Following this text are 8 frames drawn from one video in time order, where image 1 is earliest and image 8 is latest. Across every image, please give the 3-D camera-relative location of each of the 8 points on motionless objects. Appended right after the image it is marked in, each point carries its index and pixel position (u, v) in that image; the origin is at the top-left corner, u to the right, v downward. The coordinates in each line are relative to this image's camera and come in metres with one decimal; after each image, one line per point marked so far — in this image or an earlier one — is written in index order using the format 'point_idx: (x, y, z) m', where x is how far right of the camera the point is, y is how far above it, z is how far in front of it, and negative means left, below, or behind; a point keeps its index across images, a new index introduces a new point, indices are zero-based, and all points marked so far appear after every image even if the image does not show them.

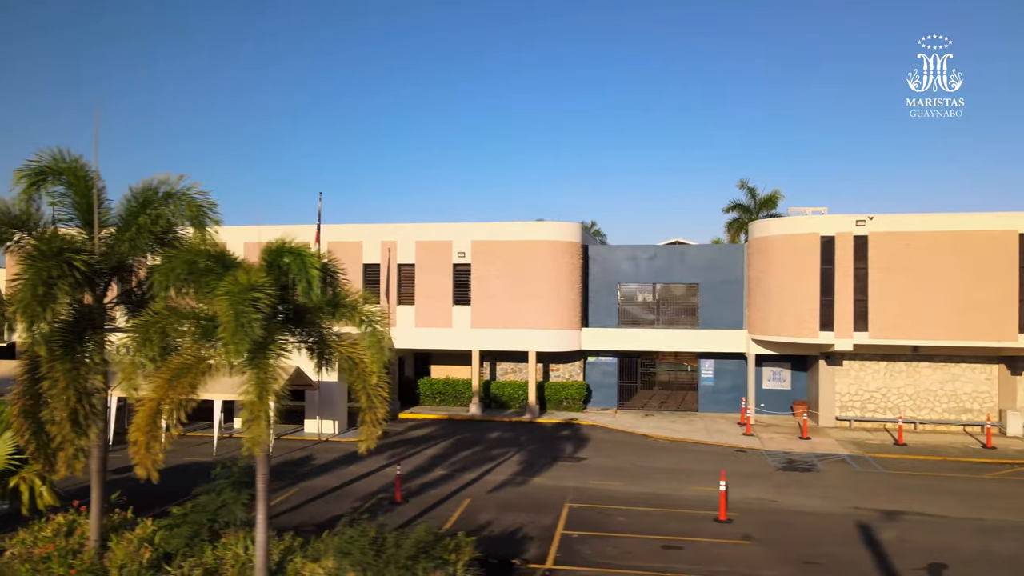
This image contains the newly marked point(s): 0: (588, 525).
0: (+1.2, -3.9, +13.2) m
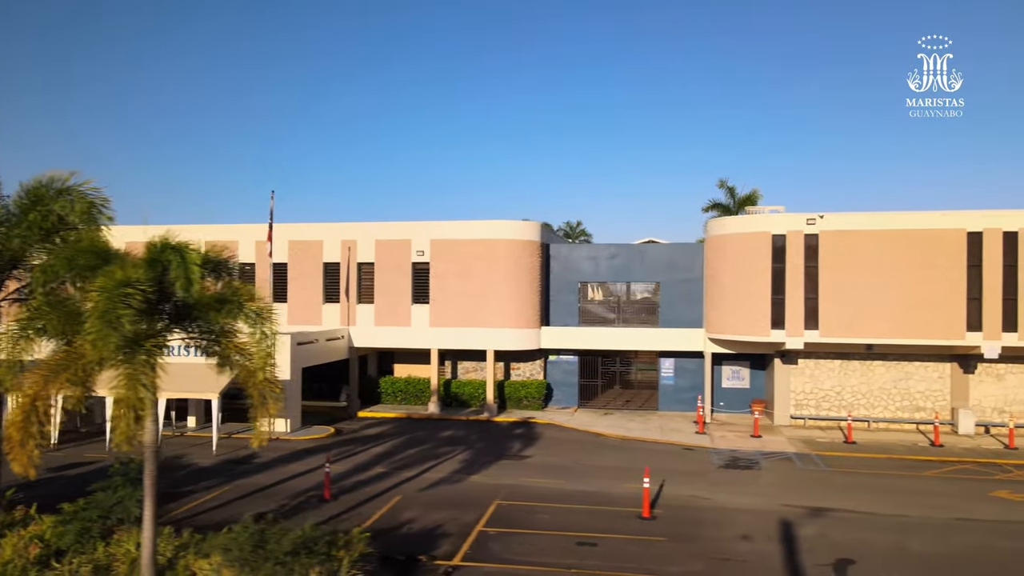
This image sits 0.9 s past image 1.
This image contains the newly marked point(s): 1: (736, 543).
0: (-0.1, -3.8, +13.3) m
1: (+3.4, -3.8, +12.3) m
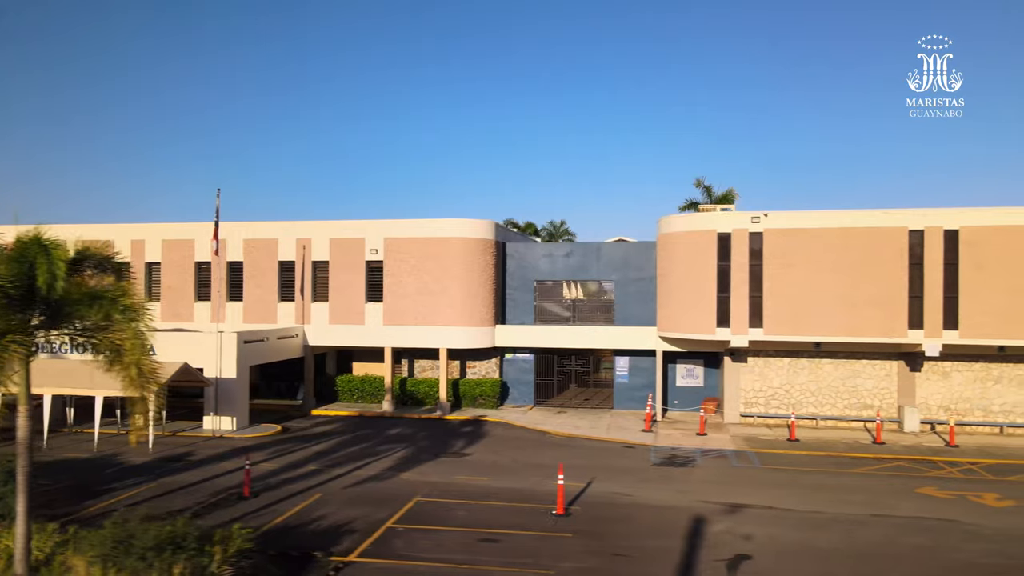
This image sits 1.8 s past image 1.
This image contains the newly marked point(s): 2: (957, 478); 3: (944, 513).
0: (-1.5, -3.8, +13.3) m
1: (+2.0, -3.8, +12.3) m
2: (+9.4, -4.0, +17.1) m
3: (+7.7, -4.0, +14.5) m
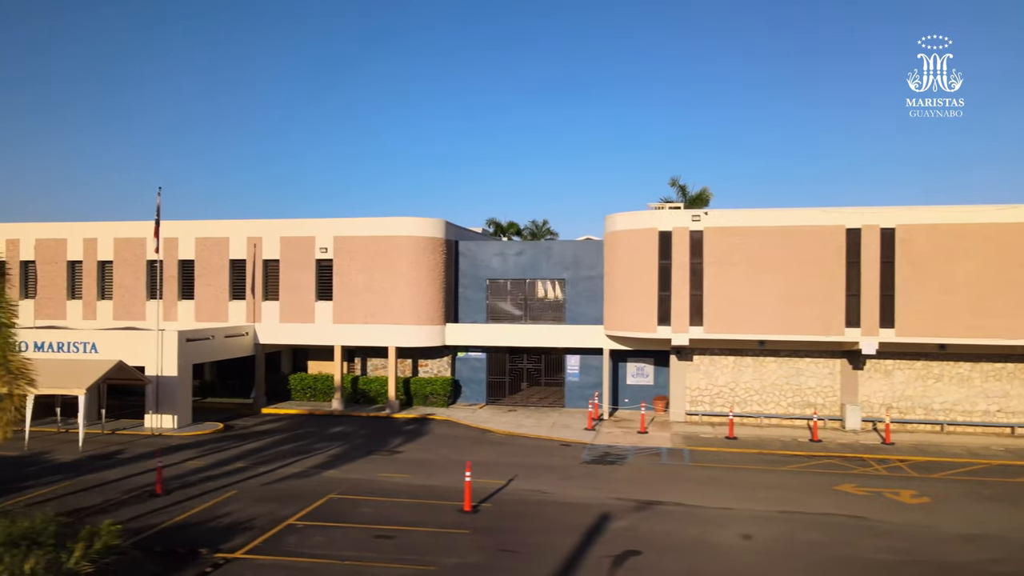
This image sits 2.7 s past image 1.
0: (-3.1, -3.7, +13.3) m
1: (+0.4, -3.7, +12.4) m
2: (+7.8, -4.0, +17.1) m
3: (+6.1, -4.0, +14.5) m
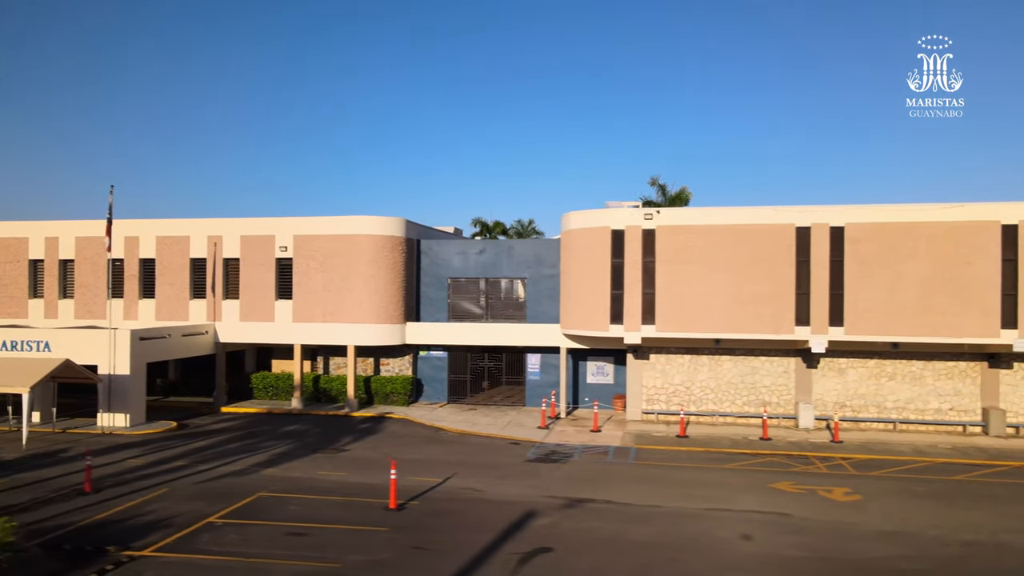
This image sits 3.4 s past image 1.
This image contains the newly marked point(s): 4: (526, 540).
0: (-4.3, -3.7, +13.3) m
1: (-0.9, -3.7, +12.4) m
2: (+6.5, -3.9, +17.2) m
3: (+4.9, -3.9, +14.6) m
4: (+0.2, -3.7, +12.0) m
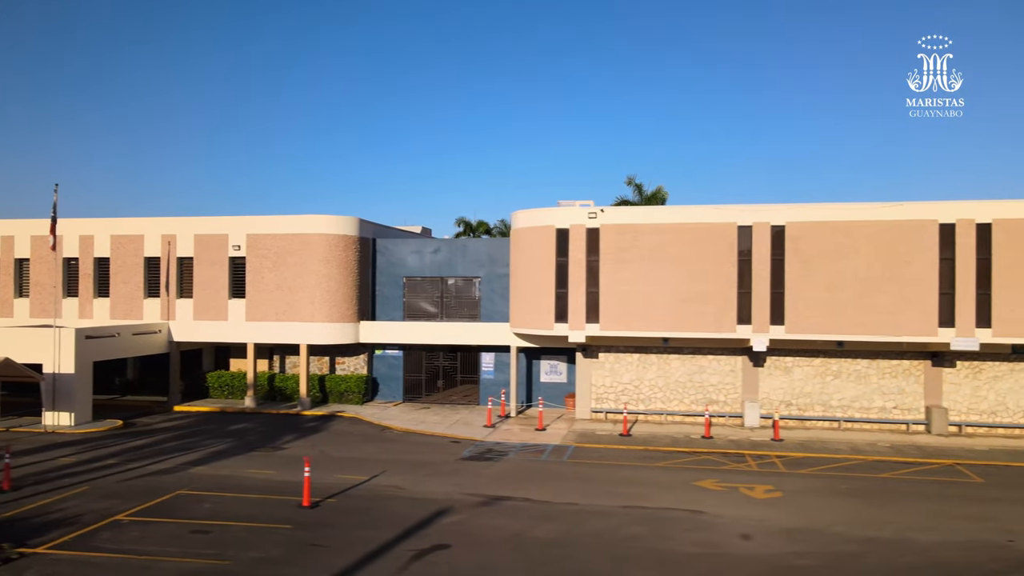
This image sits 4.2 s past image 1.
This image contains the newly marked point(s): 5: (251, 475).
0: (-5.8, -3.7, +13.3) m
1: (-2.3, -3.7, +12.4) m
2: (+5.0, -3.9, +17.2) m
3: (+3.4, -3.9, +14.6) m
4: (-1.3, -3.7, +12.1) m
5: (-5.3, -3.8, +16.5) m
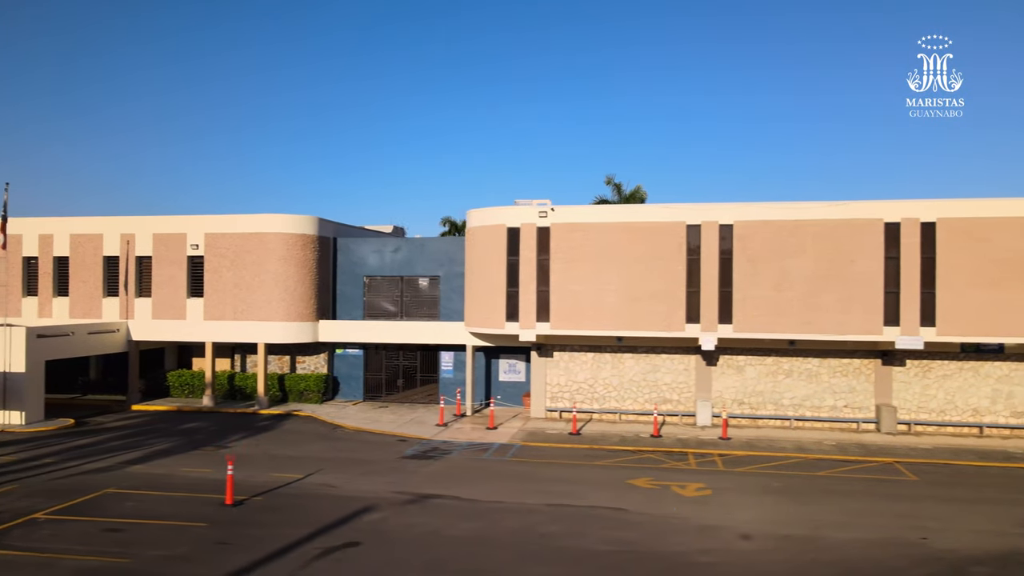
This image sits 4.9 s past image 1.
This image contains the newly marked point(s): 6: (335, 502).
0: (-7.1, -3.6, +13.3) m
1: (-3.6, -3.7, +12.4) m
2: (+3.7, -3.9, +17.2) m
3: (+2.1, -3.9, +14.6) m
4: (-2.6, -3.7, +12.1) m
5: (-6.6, -3.8, +16.5) m
6: (-3.1, -3.7, +14.2) m
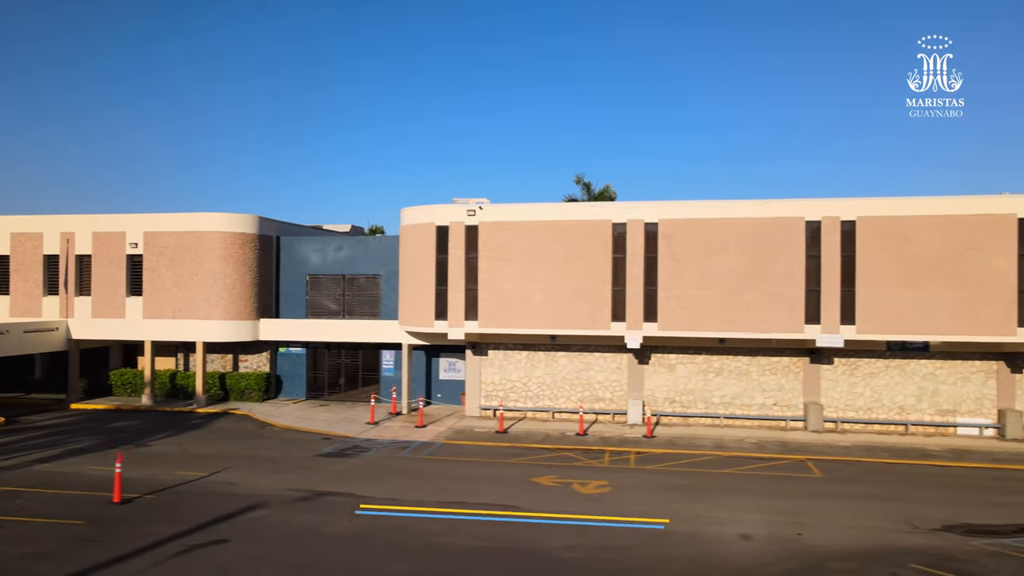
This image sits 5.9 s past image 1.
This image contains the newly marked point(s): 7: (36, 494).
0: (-9.0, -3.6, +13.3) m
1: (-5.5, -3.6, +12.4) m
2: (+1.8, -3.8, +17.3) m
3: (+0.2, -3.8, +14.7) m
4: (-4.4, -3.6, +12.1) m
5: (-8.5, -3.7, +16.5) m
6: (-5.0, -3.7, +14.2) m
7: (-8.4, -3.6, +14.3) m
